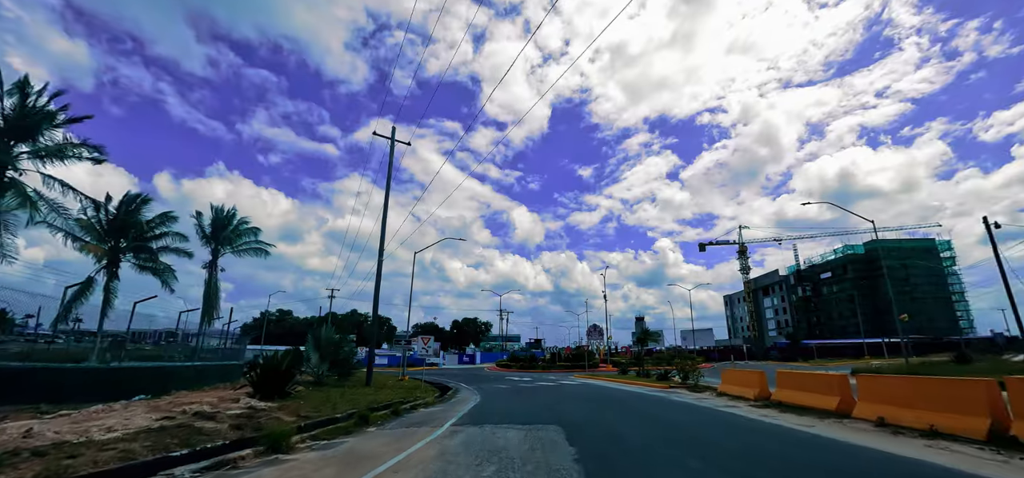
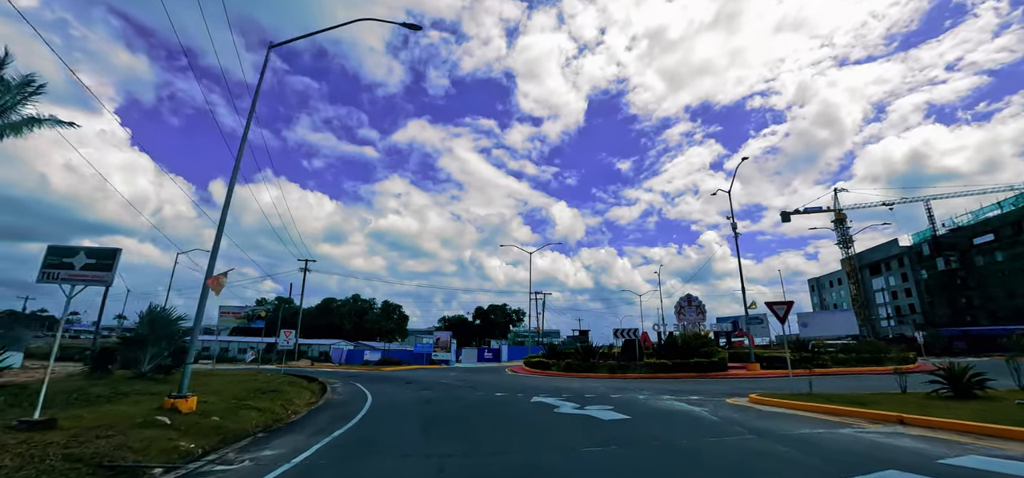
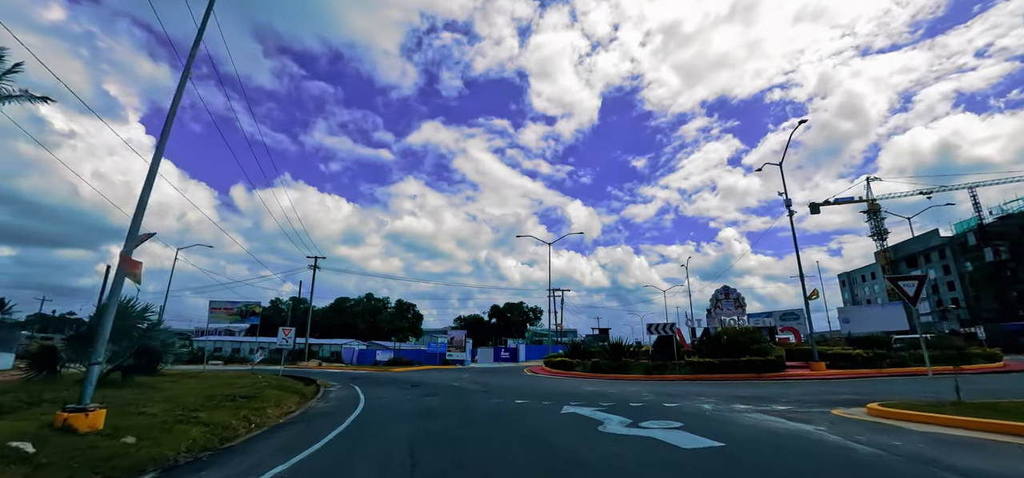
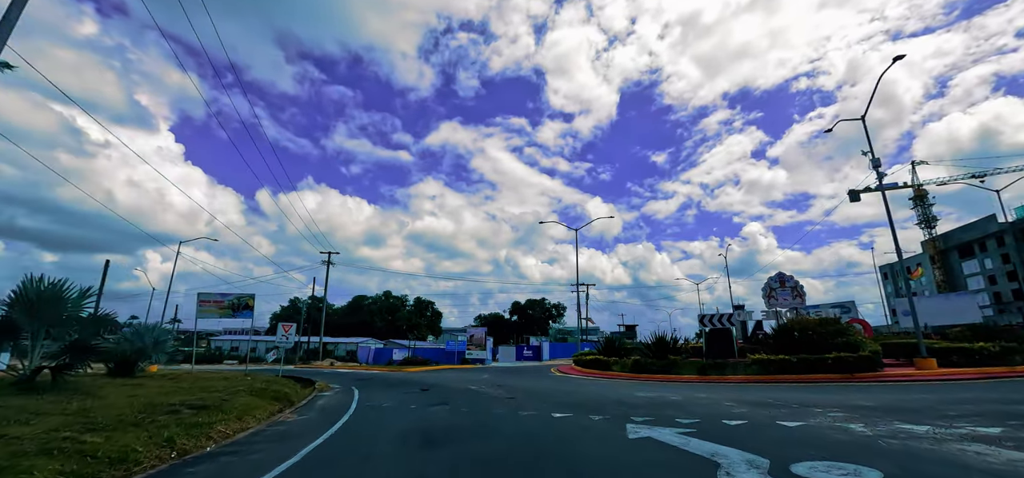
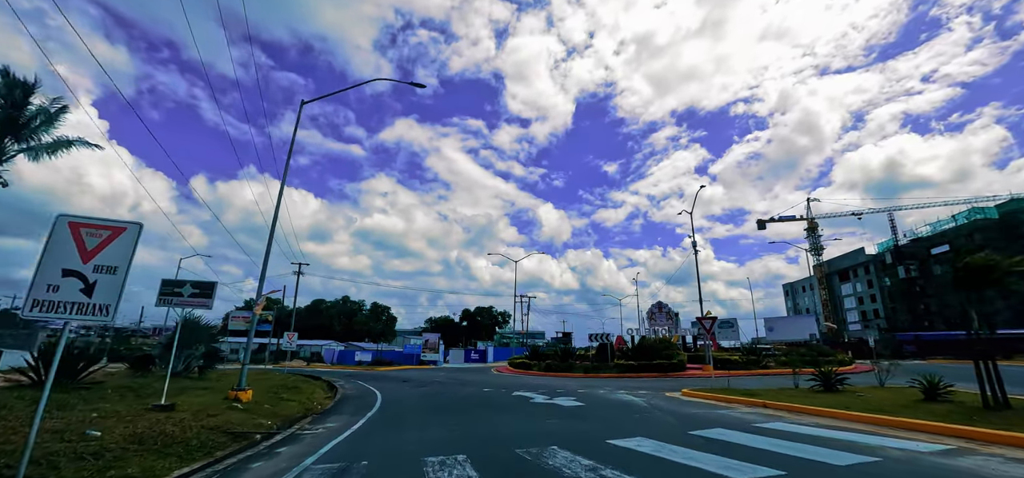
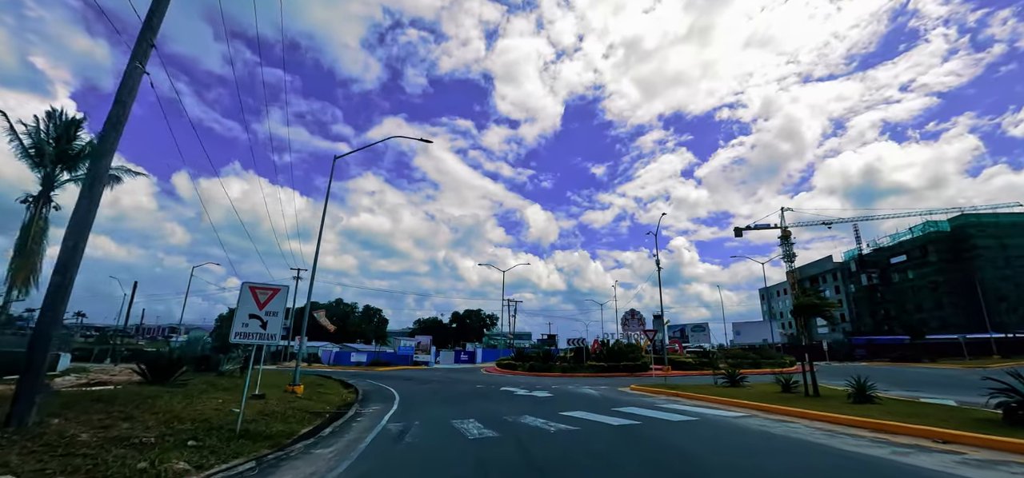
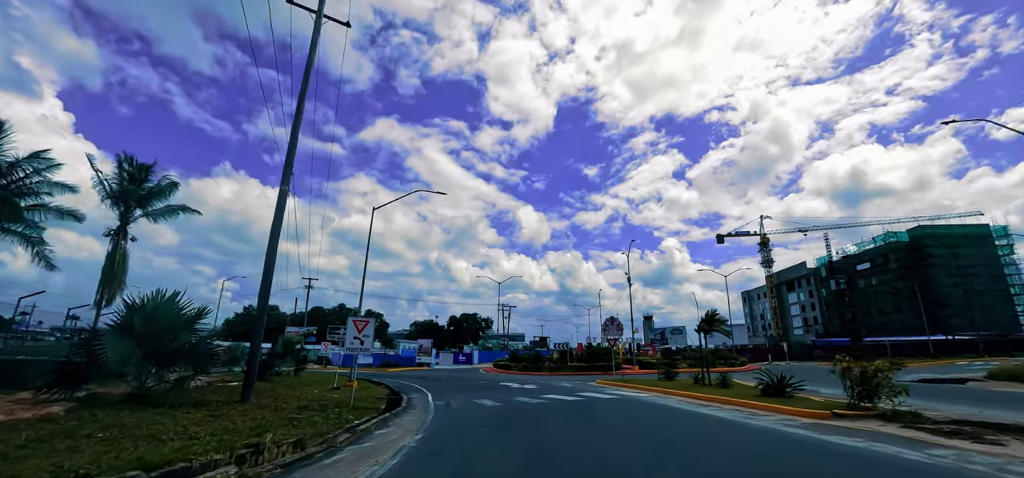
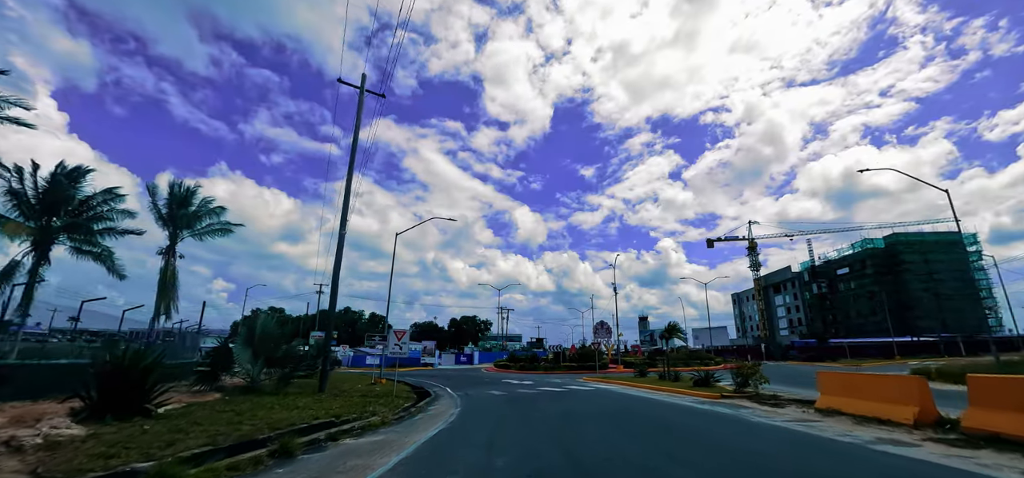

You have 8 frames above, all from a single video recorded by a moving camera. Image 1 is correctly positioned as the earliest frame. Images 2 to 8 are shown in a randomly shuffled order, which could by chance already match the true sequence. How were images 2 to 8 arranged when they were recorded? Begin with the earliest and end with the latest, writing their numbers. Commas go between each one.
8, 7, 6, 5, 2, 3, 4
